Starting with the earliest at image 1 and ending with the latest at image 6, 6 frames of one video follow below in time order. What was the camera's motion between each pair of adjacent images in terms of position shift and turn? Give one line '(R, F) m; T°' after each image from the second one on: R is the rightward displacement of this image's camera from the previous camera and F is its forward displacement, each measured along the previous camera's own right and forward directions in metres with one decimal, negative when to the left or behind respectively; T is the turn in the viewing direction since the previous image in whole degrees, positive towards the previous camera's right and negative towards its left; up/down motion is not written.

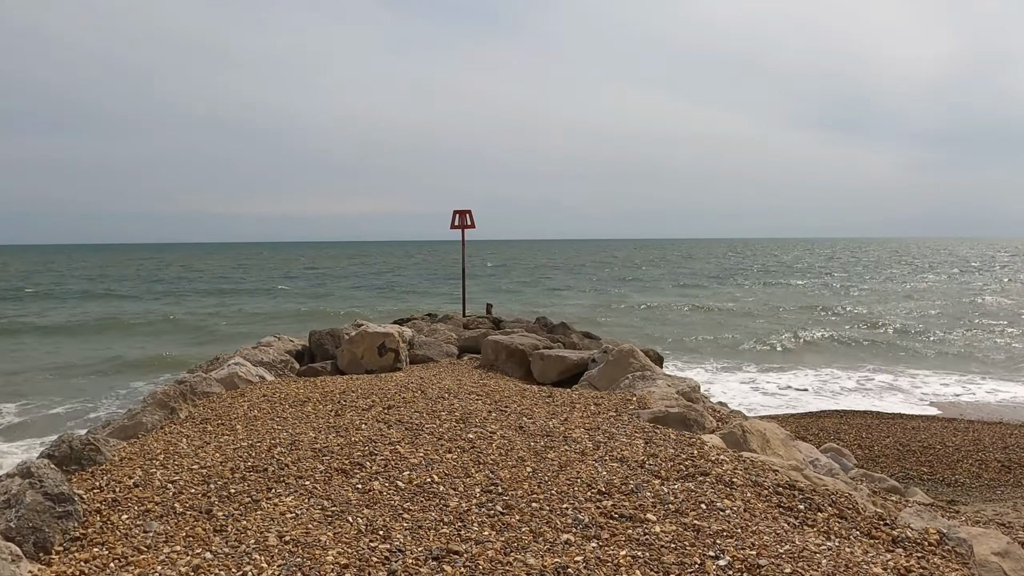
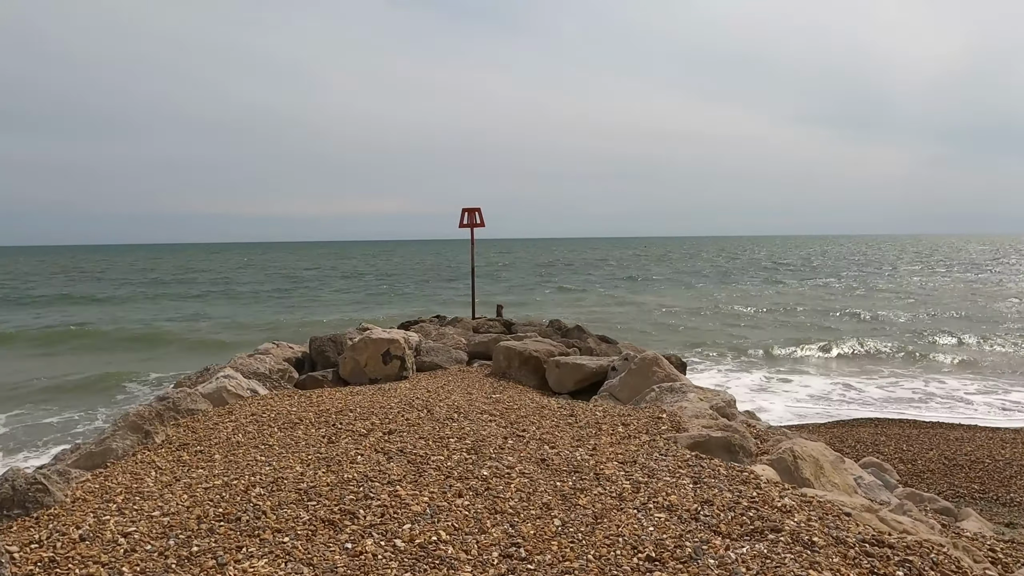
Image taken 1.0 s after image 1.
(-0.1, +0.7) m; -1°
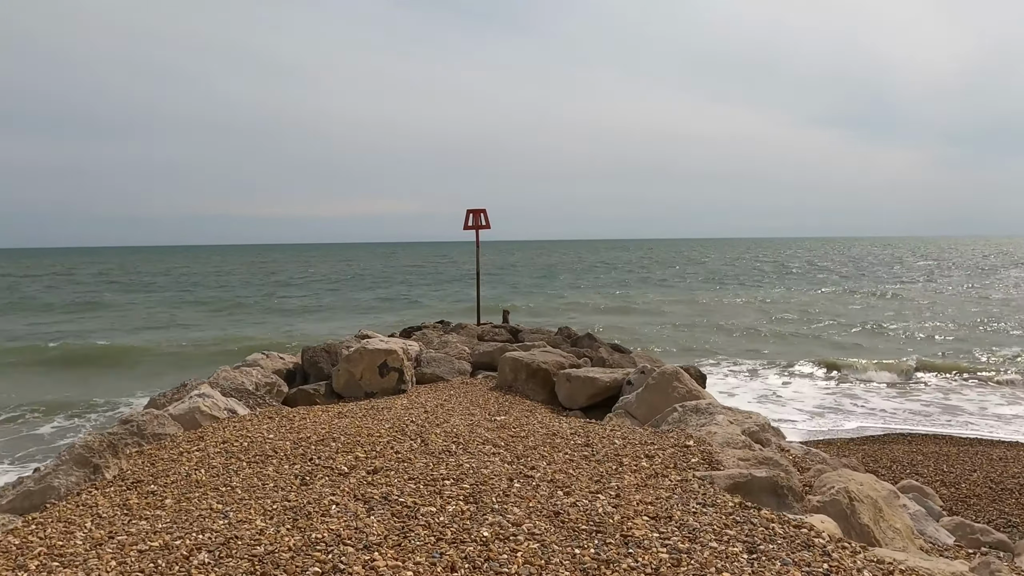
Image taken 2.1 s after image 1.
(0.0, +0.7) m; -1°
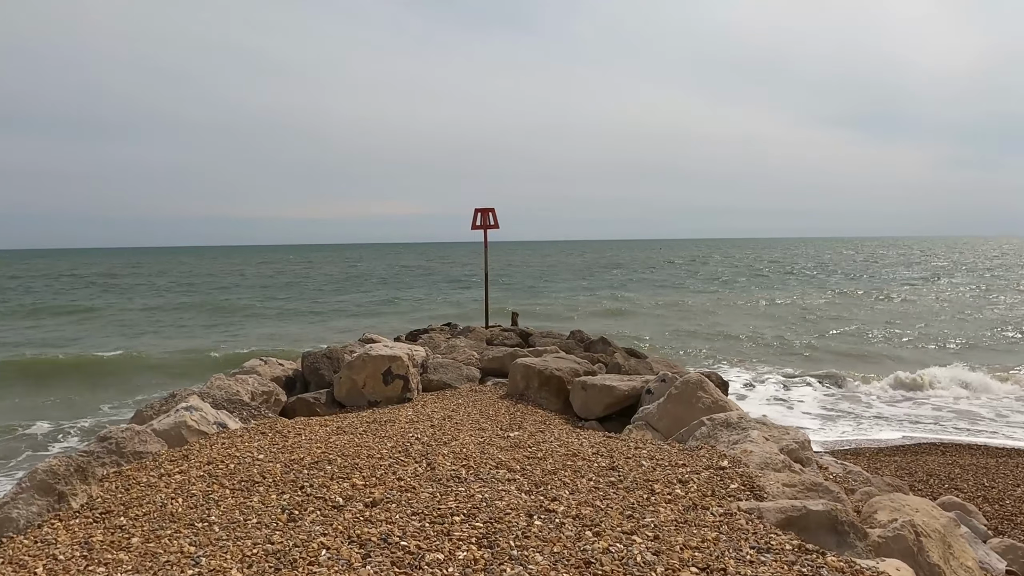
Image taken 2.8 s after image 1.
(-0.1, +0.5) m; -1°
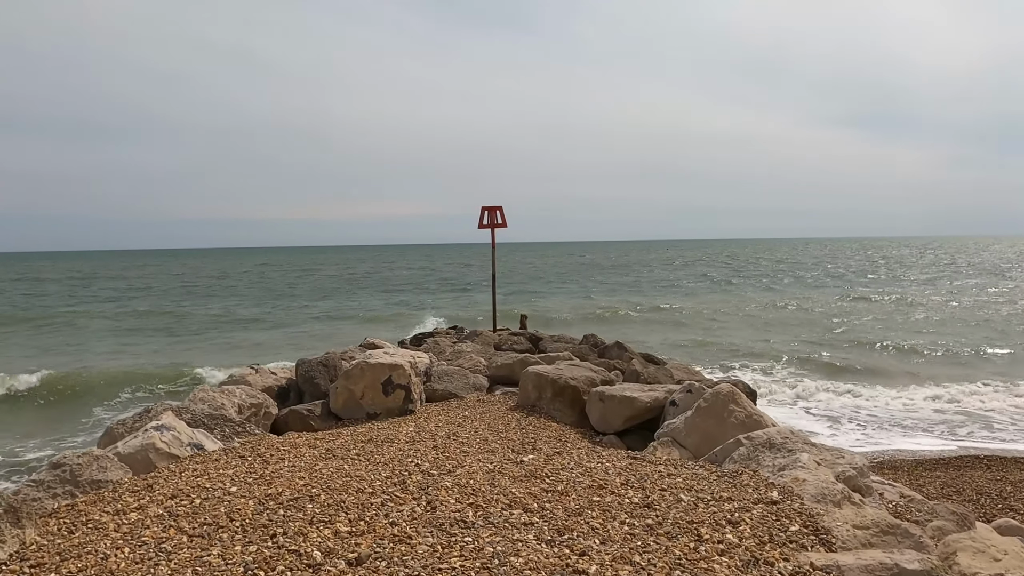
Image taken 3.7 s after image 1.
(-0.1, +0.7) m; -1°
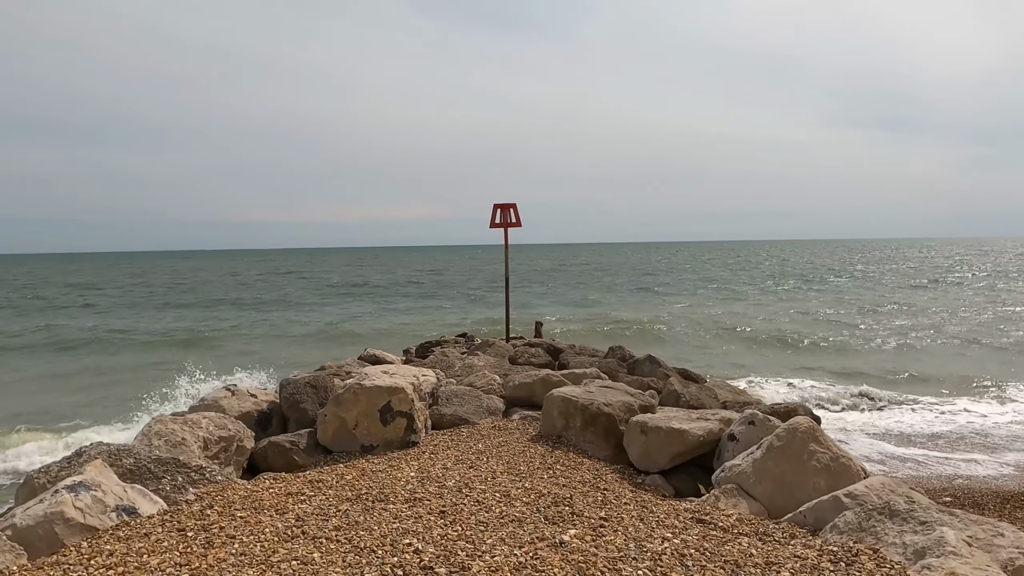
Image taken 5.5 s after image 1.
(-0.2, +1.2) m; -1°
